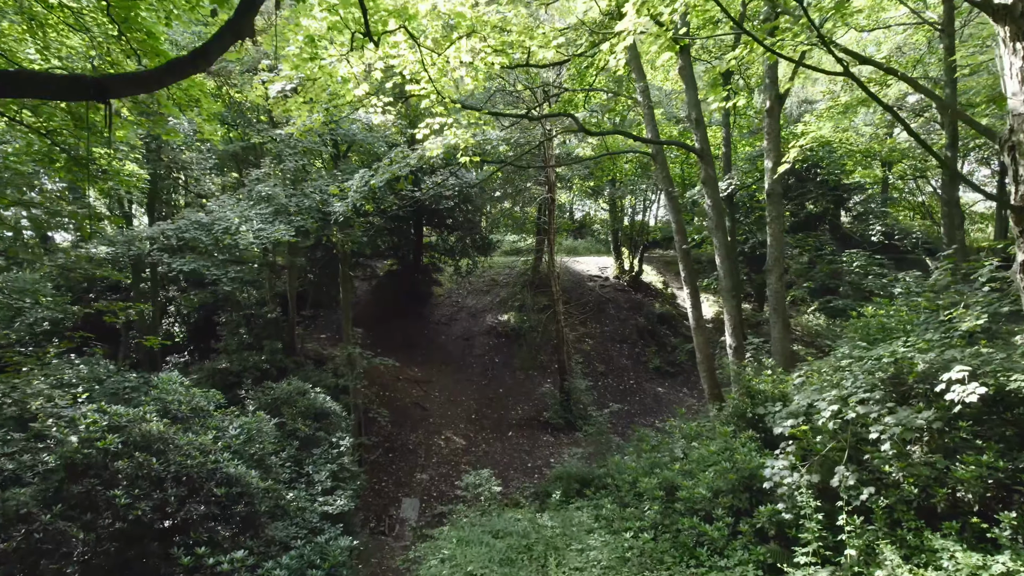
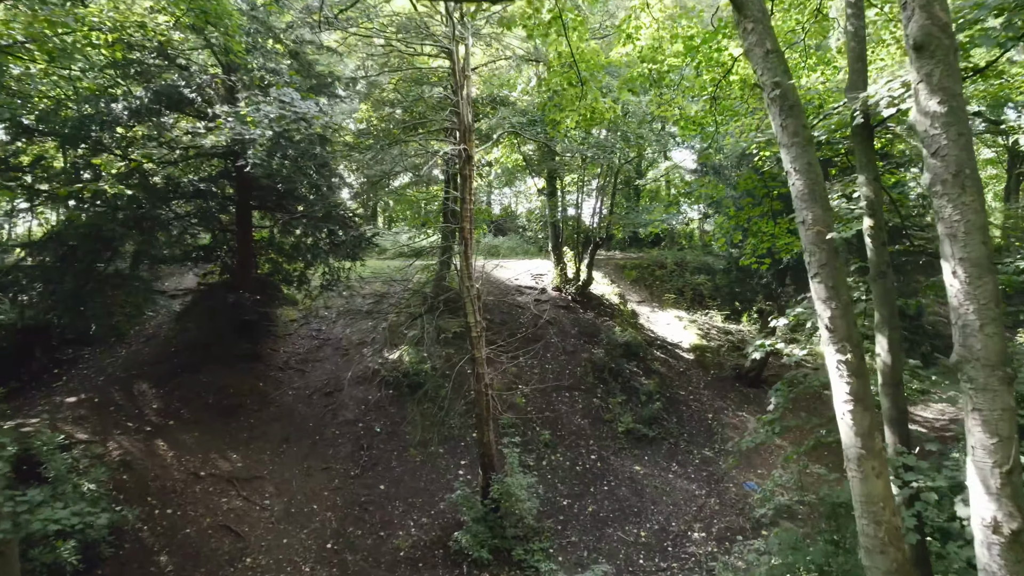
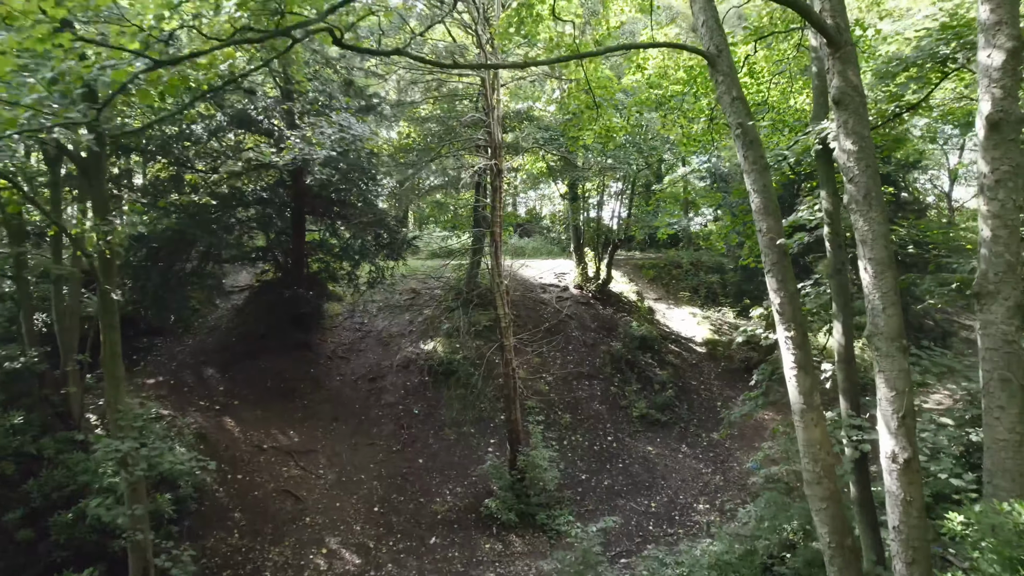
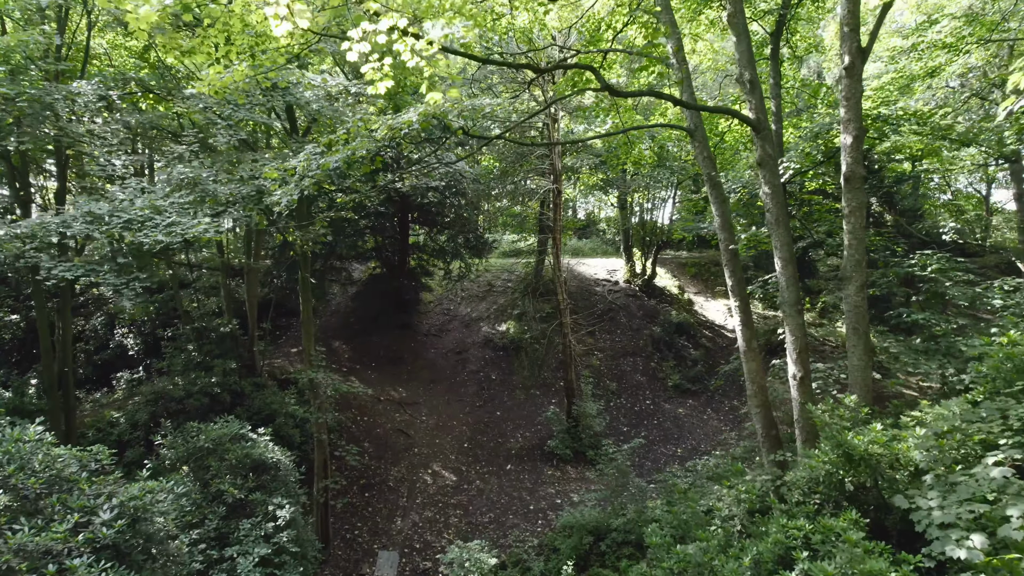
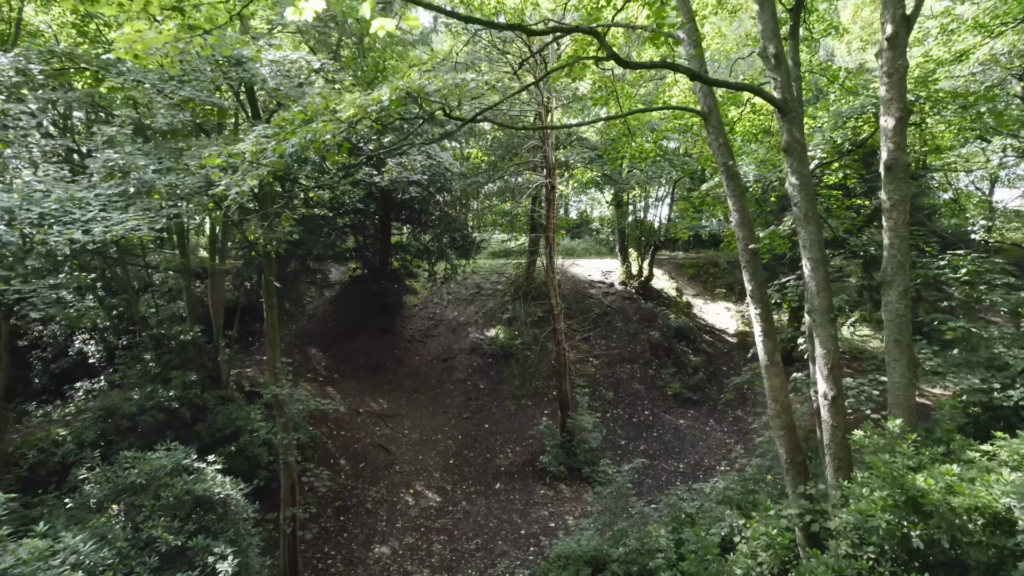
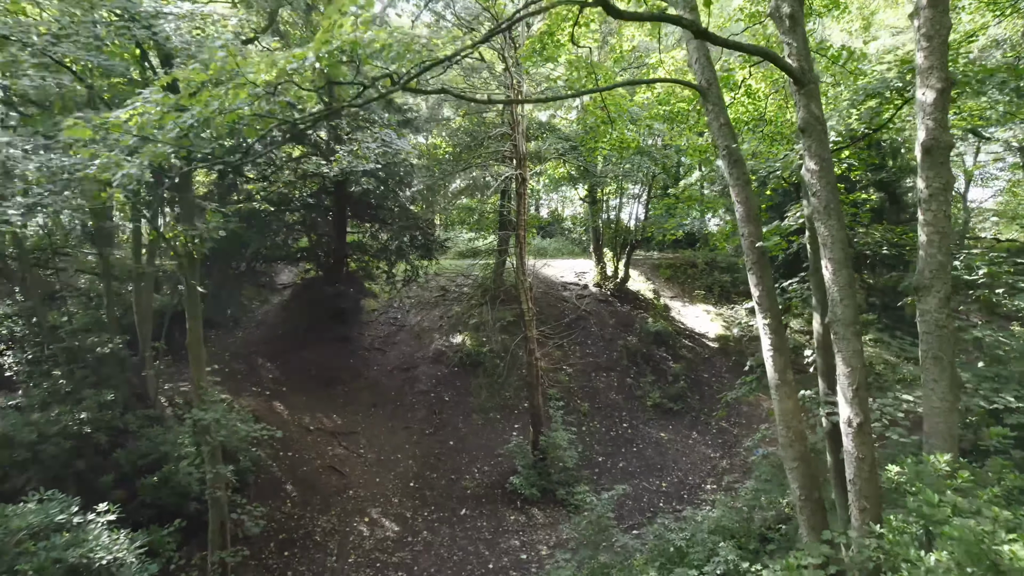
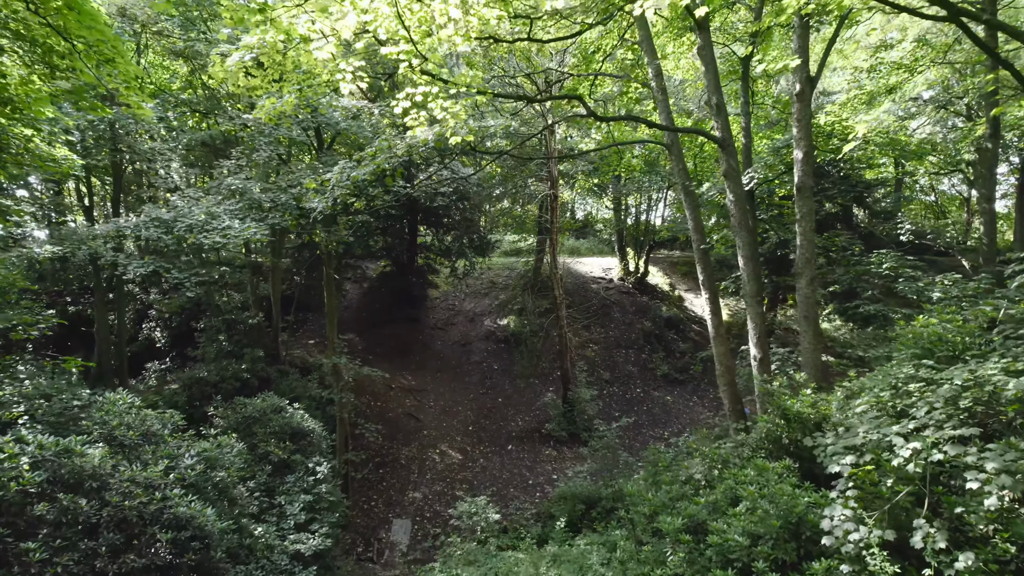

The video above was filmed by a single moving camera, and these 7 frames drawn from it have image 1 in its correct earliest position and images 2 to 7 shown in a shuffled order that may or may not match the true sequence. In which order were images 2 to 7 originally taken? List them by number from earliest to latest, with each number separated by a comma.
7, 4, 5, 6, 3, 2
